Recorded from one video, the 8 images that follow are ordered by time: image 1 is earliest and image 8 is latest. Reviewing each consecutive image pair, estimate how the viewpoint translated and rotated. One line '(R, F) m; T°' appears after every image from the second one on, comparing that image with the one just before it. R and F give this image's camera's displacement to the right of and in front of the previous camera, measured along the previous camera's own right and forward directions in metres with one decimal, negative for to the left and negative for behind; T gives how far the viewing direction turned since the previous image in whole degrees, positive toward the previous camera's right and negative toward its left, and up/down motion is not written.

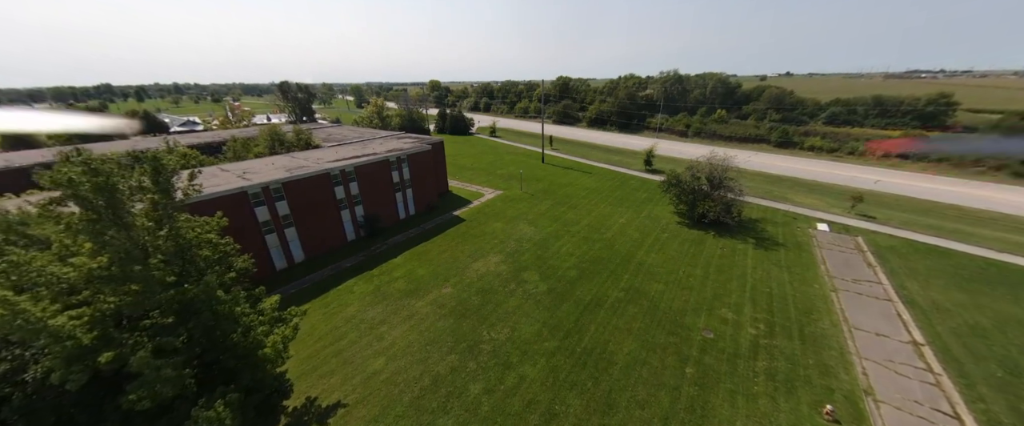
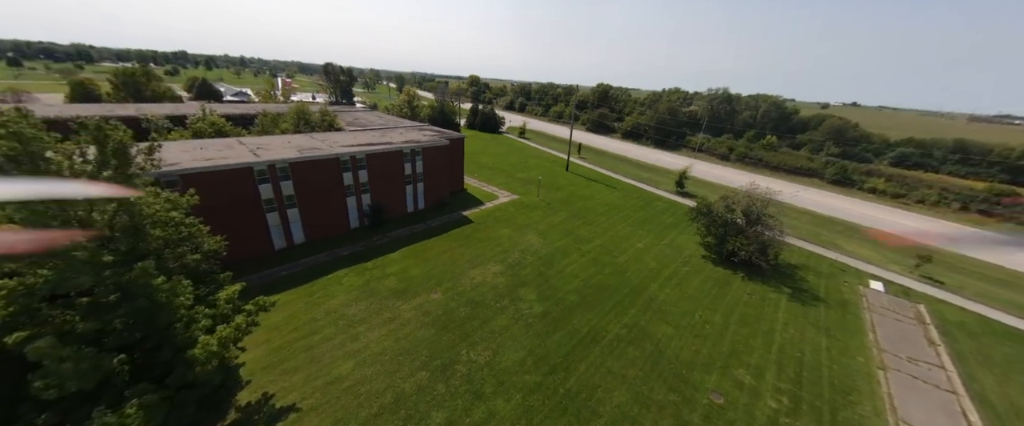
(+1.2, +1.5) m; -5°
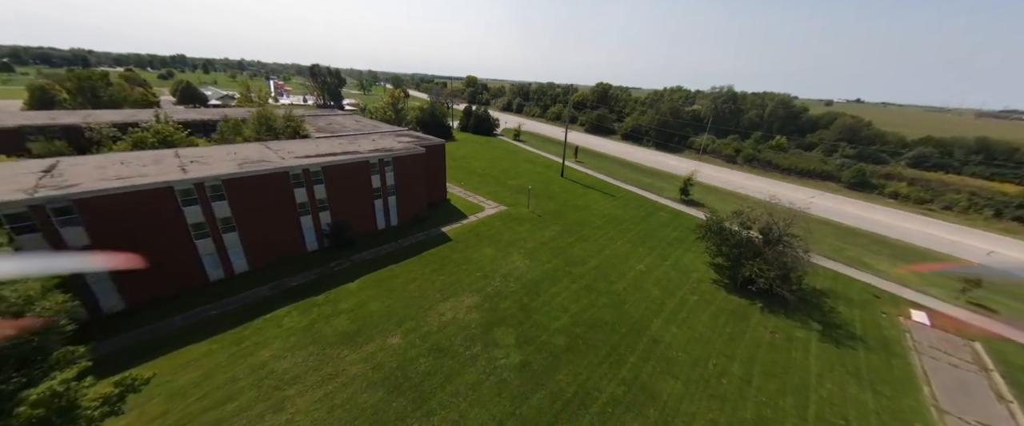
(+1.4, +3.2) m; 0°
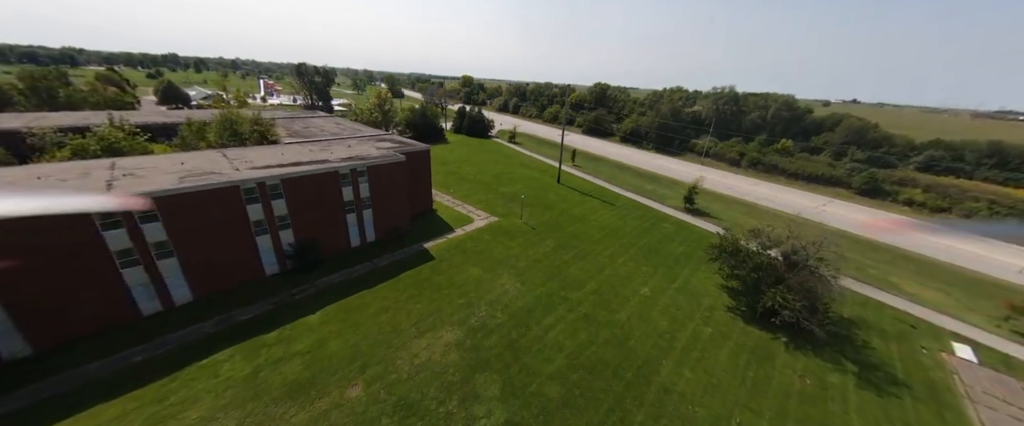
(+0.6, +2.5) m; 0°
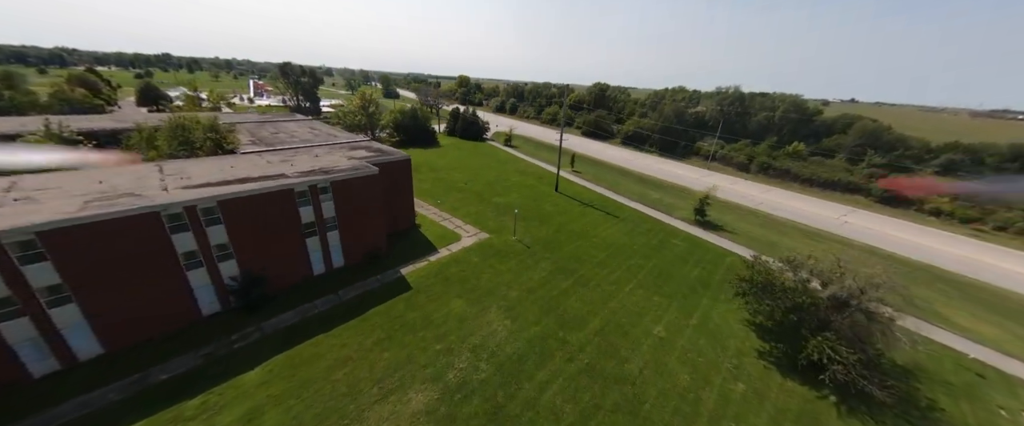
(+0.5, +3.0) m; 0°
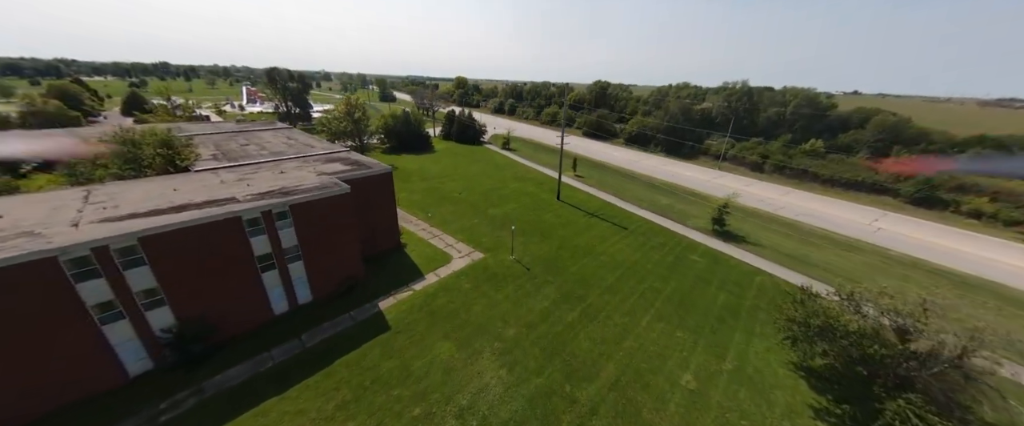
(+0.4, +2.9) m; 0°
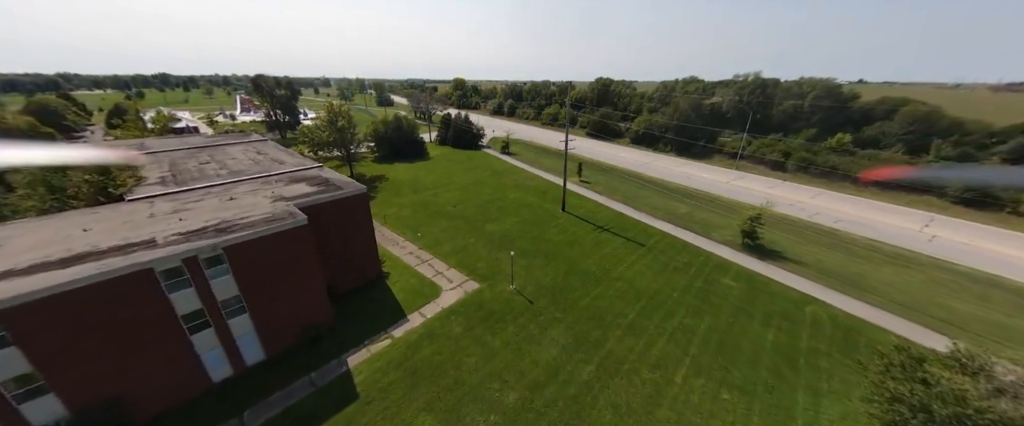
(+0.3, +3.3) m; -1°
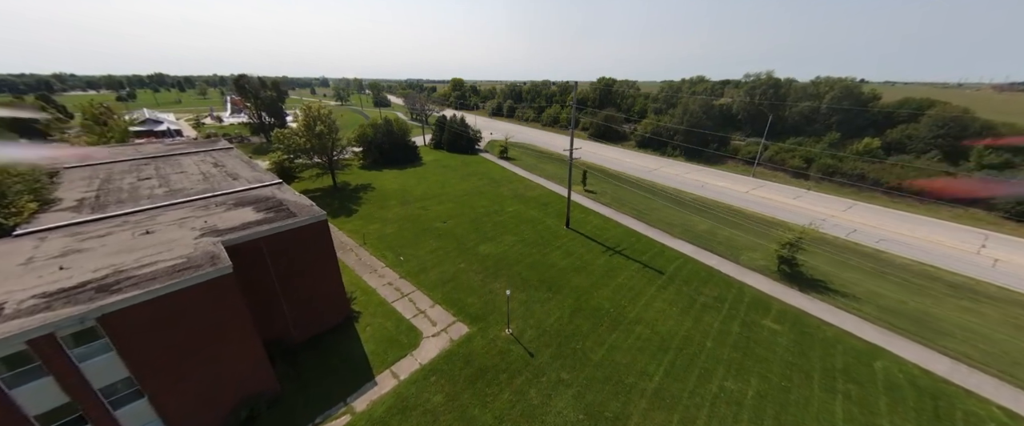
(+0.2, +3.4) m; 0°
